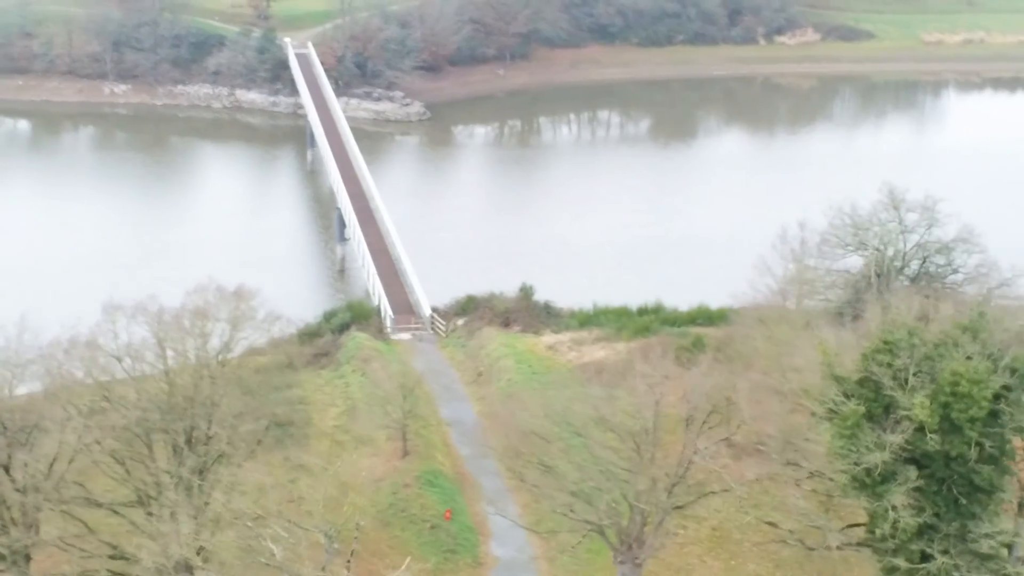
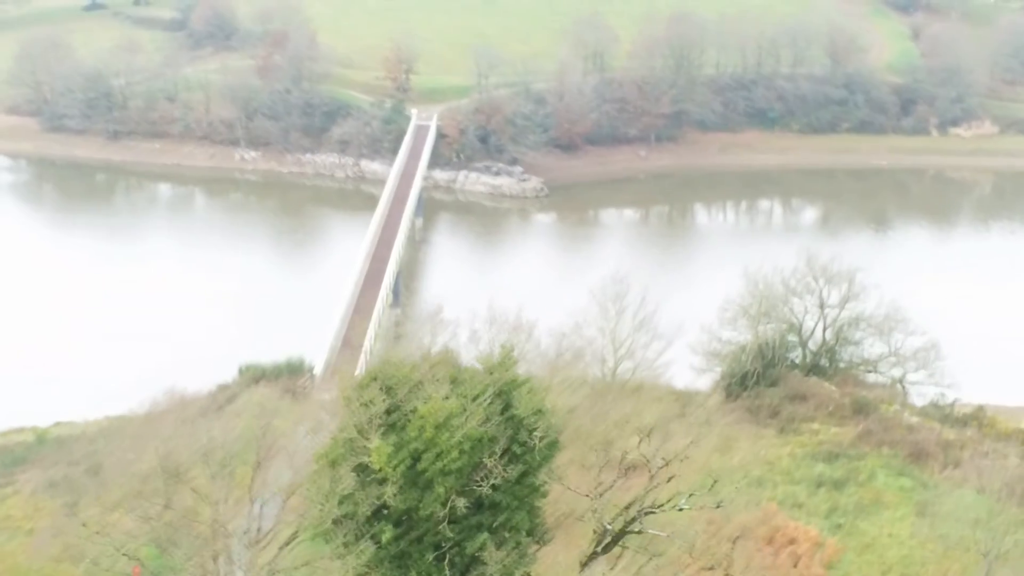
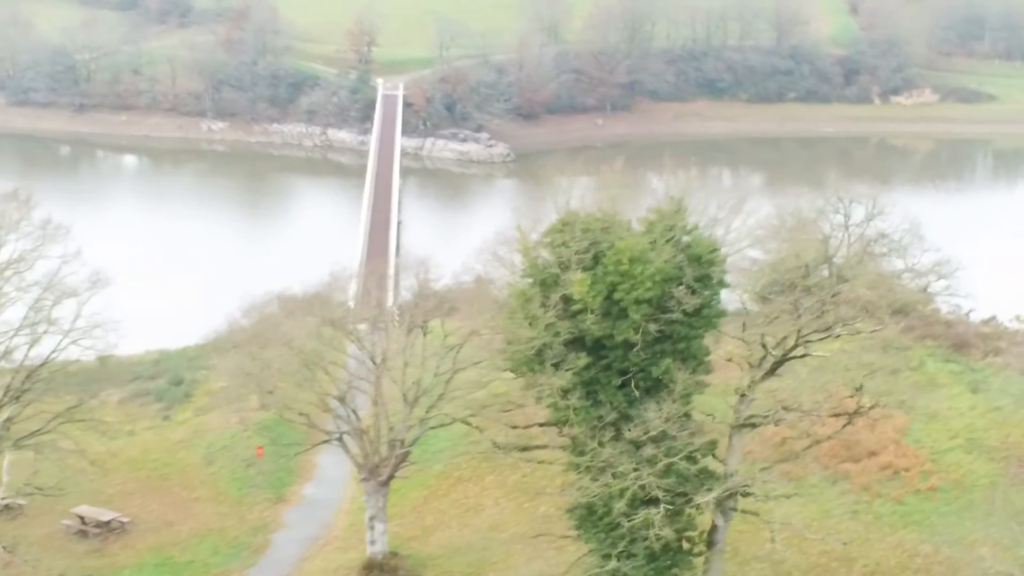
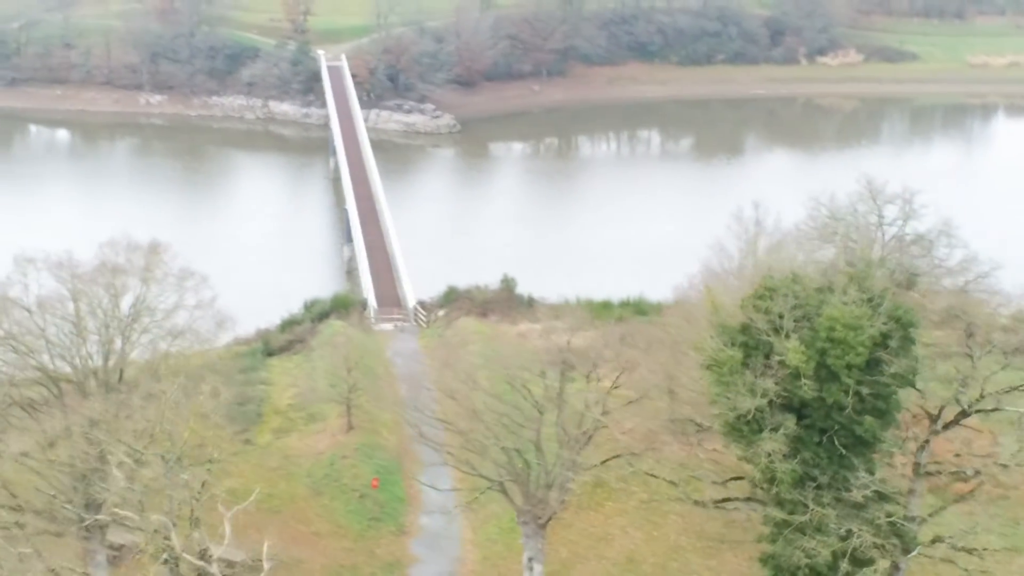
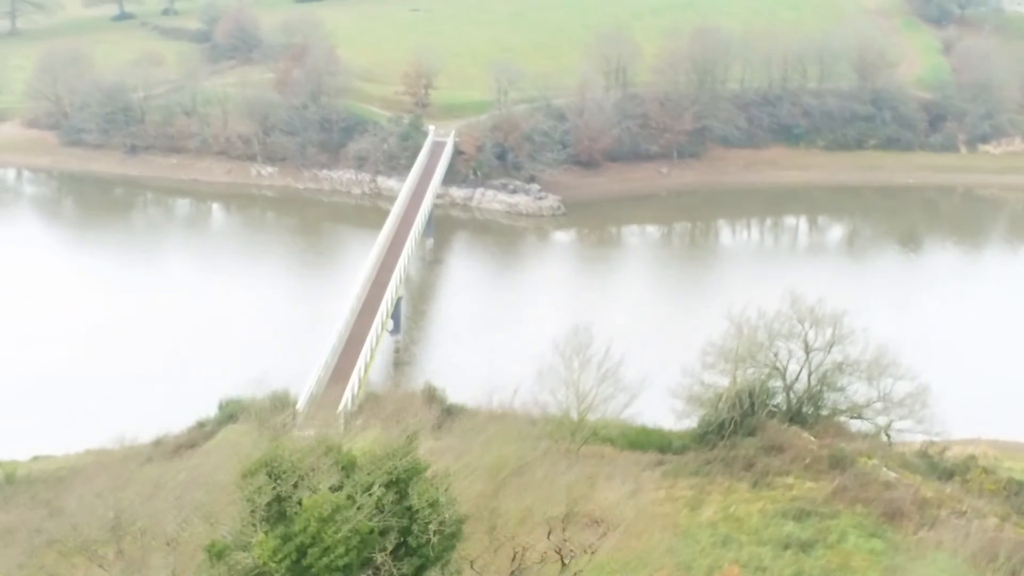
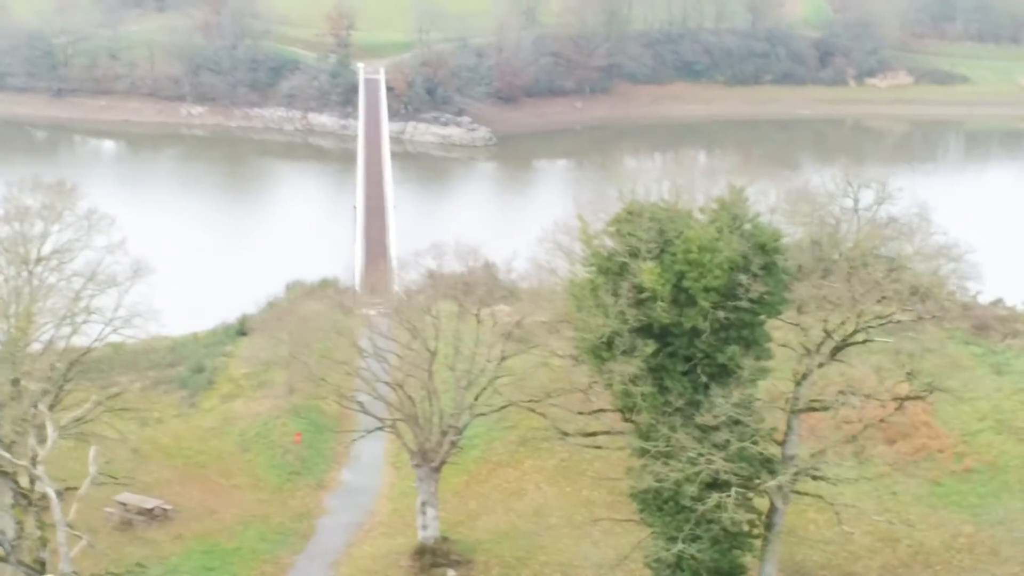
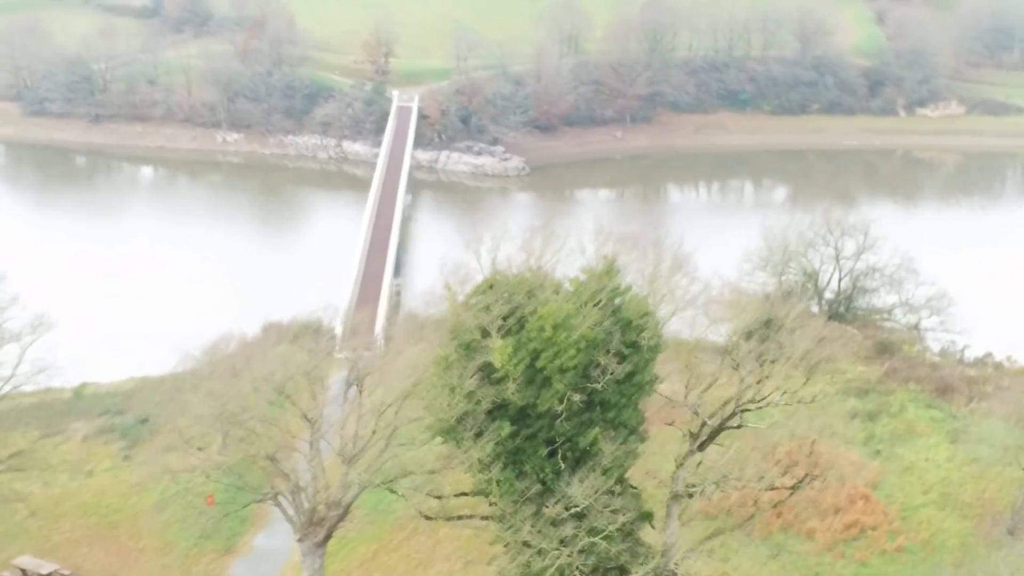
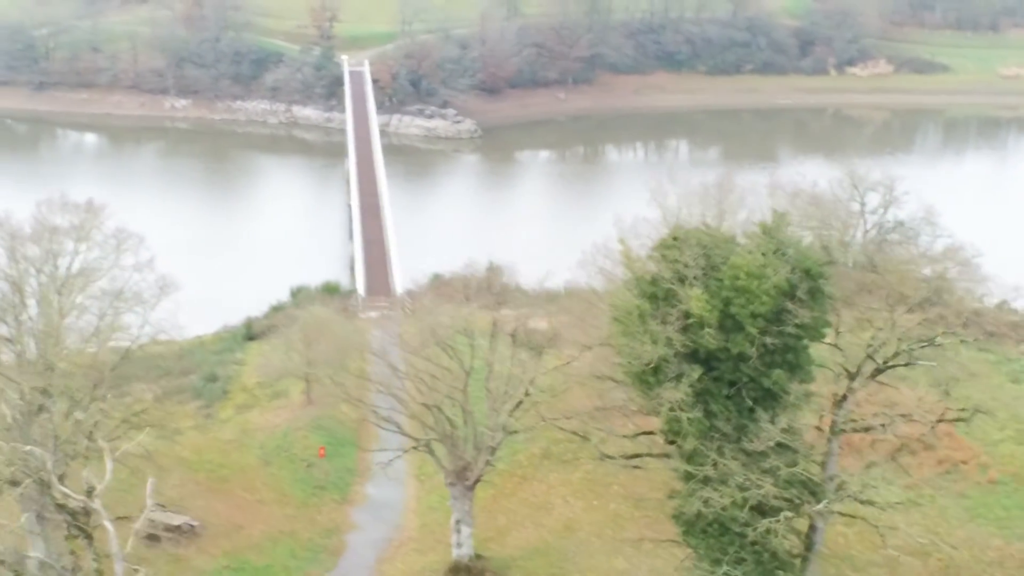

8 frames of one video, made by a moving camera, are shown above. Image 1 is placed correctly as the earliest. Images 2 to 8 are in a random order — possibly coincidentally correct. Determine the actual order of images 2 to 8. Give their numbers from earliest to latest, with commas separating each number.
4, 8, 6, 3, 7, 2, 5
